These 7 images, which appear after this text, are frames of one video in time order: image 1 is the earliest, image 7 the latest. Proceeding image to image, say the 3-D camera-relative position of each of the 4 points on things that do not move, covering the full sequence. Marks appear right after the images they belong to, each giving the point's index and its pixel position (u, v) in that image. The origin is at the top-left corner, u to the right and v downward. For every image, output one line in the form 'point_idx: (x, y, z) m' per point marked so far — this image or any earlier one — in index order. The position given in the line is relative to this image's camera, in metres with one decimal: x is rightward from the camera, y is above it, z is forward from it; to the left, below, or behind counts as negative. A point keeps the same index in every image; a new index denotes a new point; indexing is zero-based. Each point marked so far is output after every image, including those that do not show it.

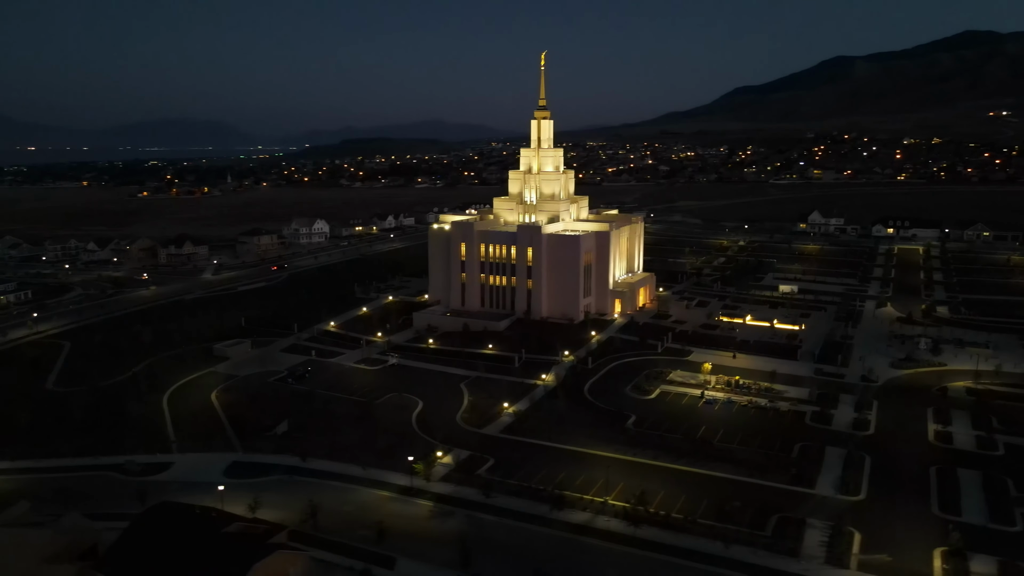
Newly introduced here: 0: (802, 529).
0: (+7.5, -6.2, +19.0) m
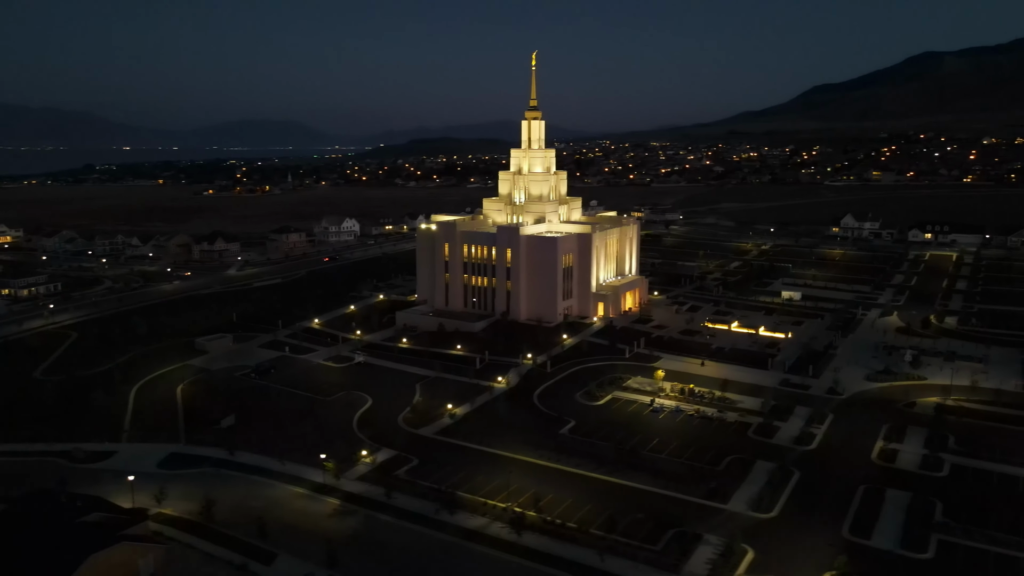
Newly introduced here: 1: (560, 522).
0: (+4.5, -6.3, +18.3) m
1: (+1.3, -6.2, +19.5) m
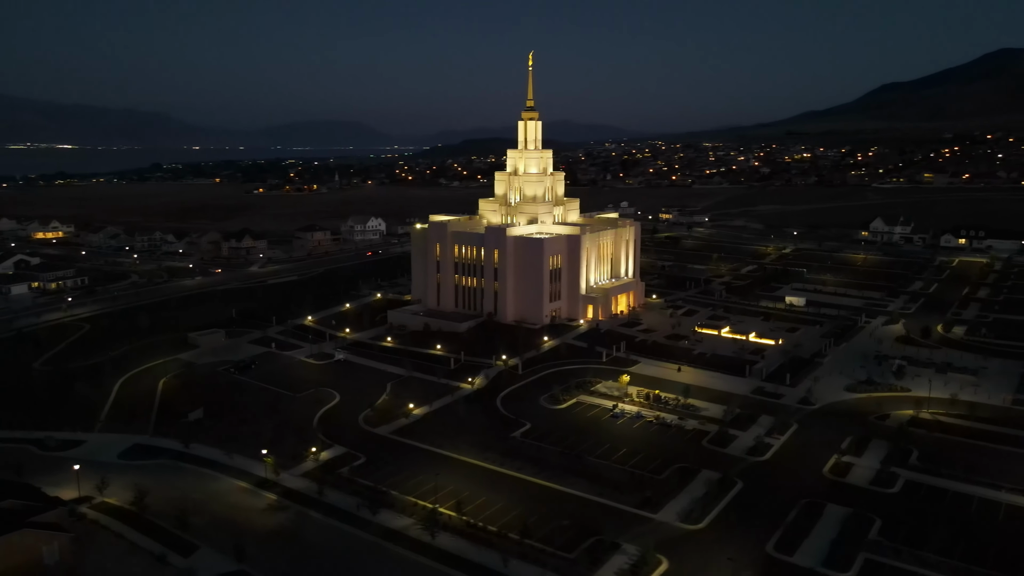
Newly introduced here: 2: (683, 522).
0: (+2.4, -6.4, +18.0) m
1: (-0.8, -6.2, +19.3) m
2: (+4.5, -6.1, +19.4) m
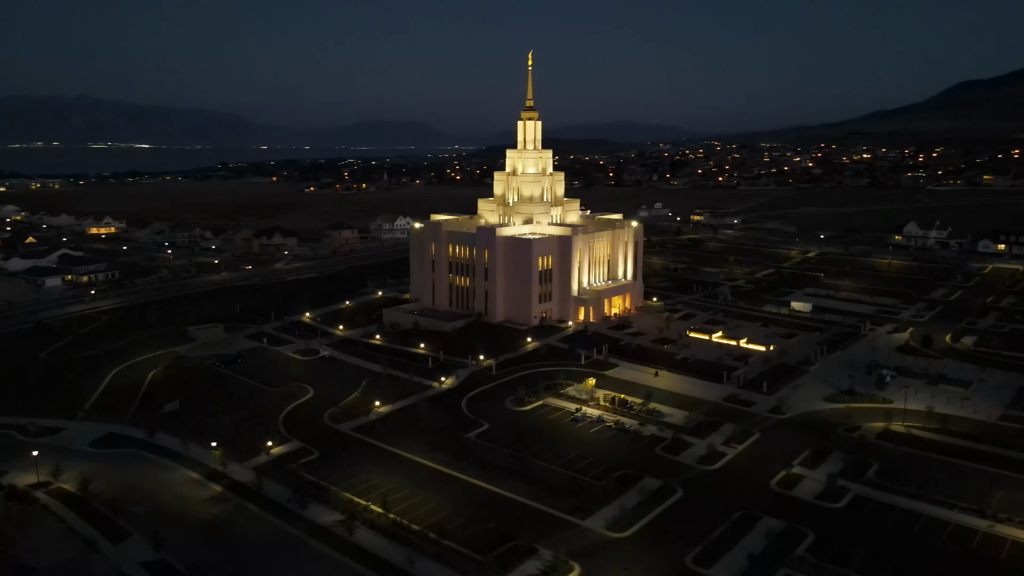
0: (+0.3, -6.5, +17.8) m
1: (-2.8, -6.2, +19.4) m
2: (+2.5, -6.2, +19.0) m
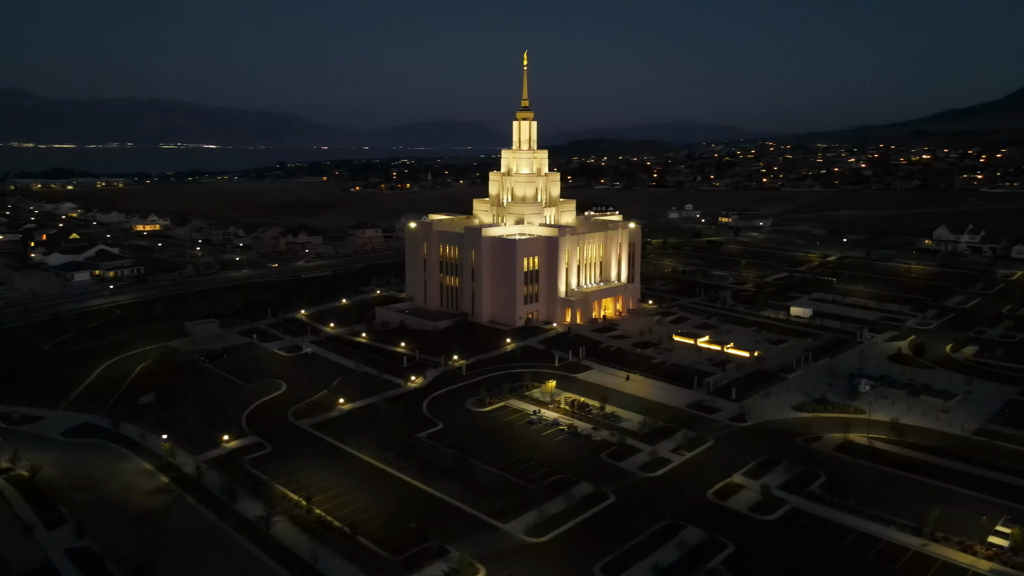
0: (-1.9, -6.5, +17.7) m
1: (-4.9, -6.2, +19.5) m
2: (+0.4, -6.2, +18.8) m
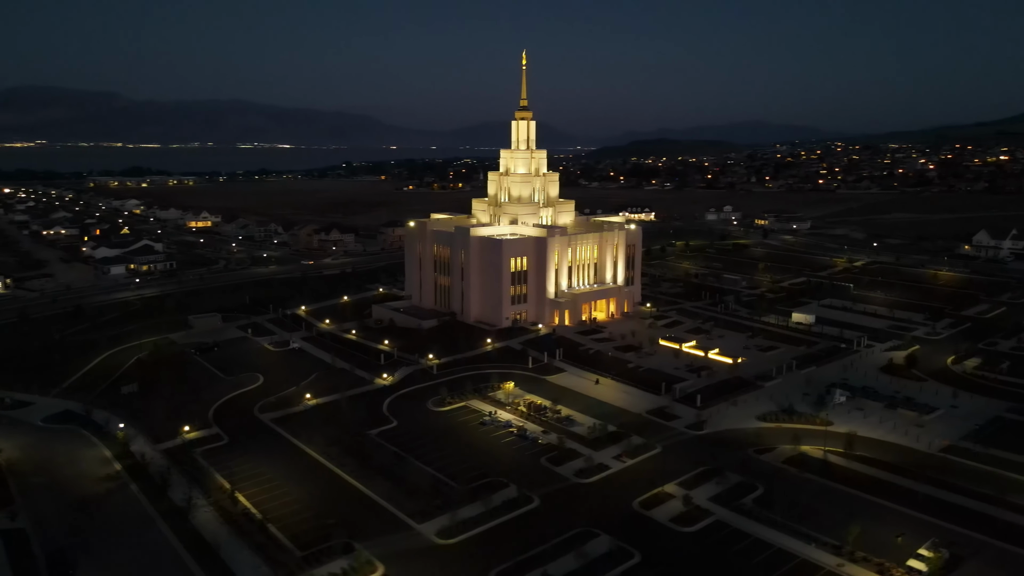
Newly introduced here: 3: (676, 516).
0: (-4.3, -6.5, +17.9) m
1: (-7.1, -6.1, +19.9) m
2: (-1.9, -6.2, +18.7) m
3: (+4.3, -6.0, +19.4) m
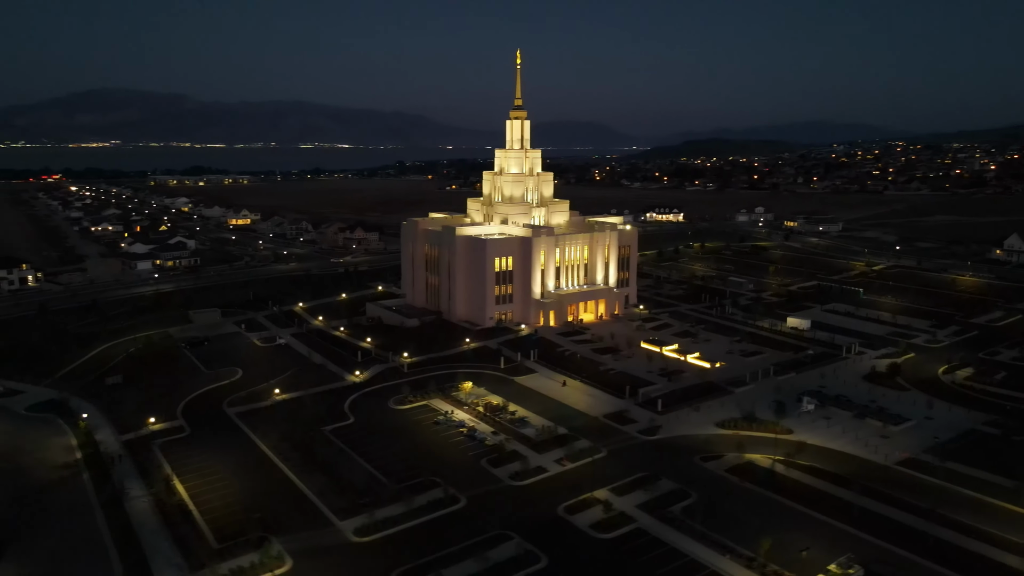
0: (-6.5, -6.4, +18.1) m
1: (-9.1, -6.0, +20.4) m
2: (-4.0, -6.2, +18.8) m
3: (+2.2, -6.0, +19.1) m
